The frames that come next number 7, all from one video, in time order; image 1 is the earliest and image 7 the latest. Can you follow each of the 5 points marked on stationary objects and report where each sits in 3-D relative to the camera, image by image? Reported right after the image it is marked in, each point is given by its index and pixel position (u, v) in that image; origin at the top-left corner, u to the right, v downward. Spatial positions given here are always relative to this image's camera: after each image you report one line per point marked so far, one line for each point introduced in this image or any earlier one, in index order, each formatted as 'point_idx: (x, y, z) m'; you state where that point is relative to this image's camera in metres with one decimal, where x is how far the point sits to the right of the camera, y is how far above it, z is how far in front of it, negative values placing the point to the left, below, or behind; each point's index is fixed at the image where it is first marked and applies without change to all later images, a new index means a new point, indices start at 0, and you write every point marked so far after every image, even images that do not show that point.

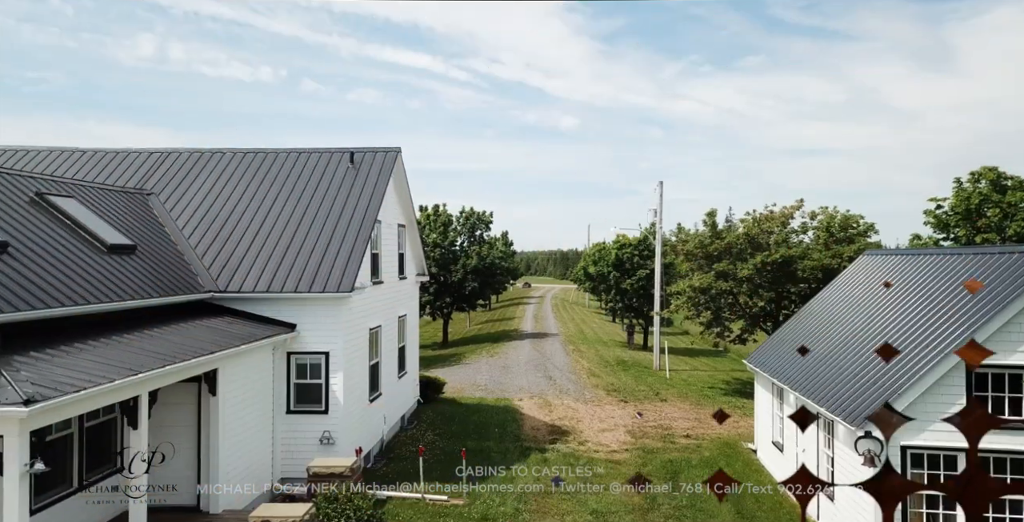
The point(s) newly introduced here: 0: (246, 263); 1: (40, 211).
0: (-5.1, 0.0, +13.1) m
1: (-7.4, +0.8, +10.7) m
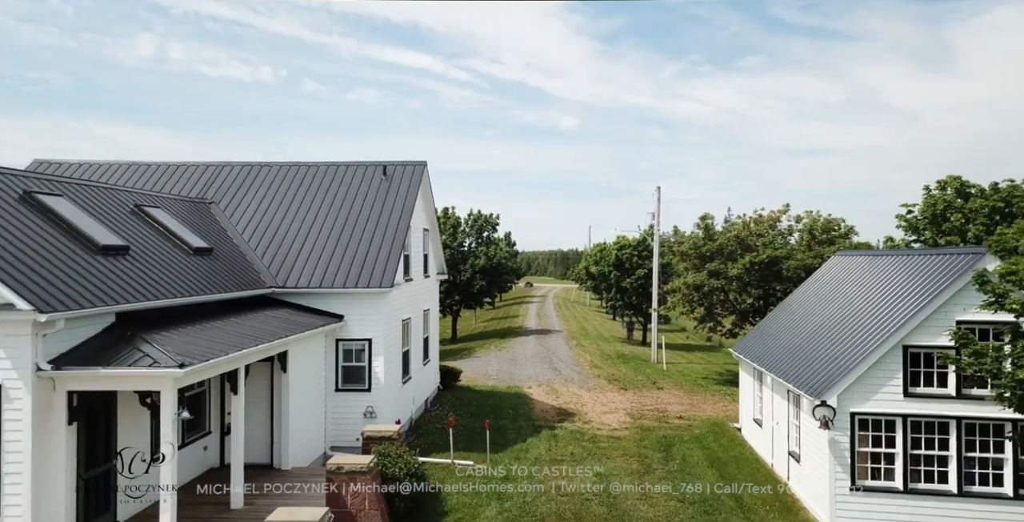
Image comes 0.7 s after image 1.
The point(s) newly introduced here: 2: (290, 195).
0: (-4.8, 0.0, +15.3) m
1: (-7.1, +0.8, +12.8) m
2: (-5.7, +1.6, +17.3) m
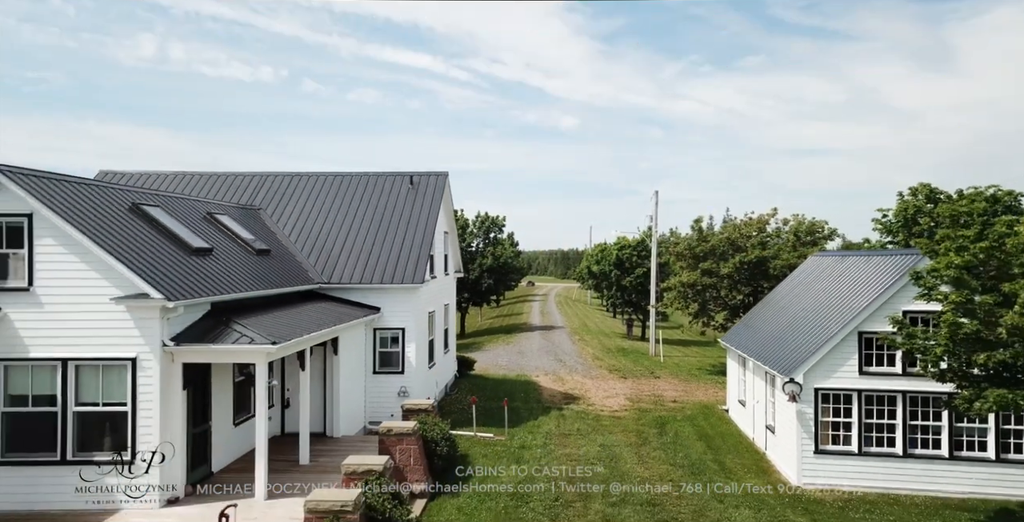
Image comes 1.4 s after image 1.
0: (-4.4, 0.0, +17.5) m
1: (-6.7, +0.8, +15.1) m
2: (-5.3, +1.6, +19.6) m
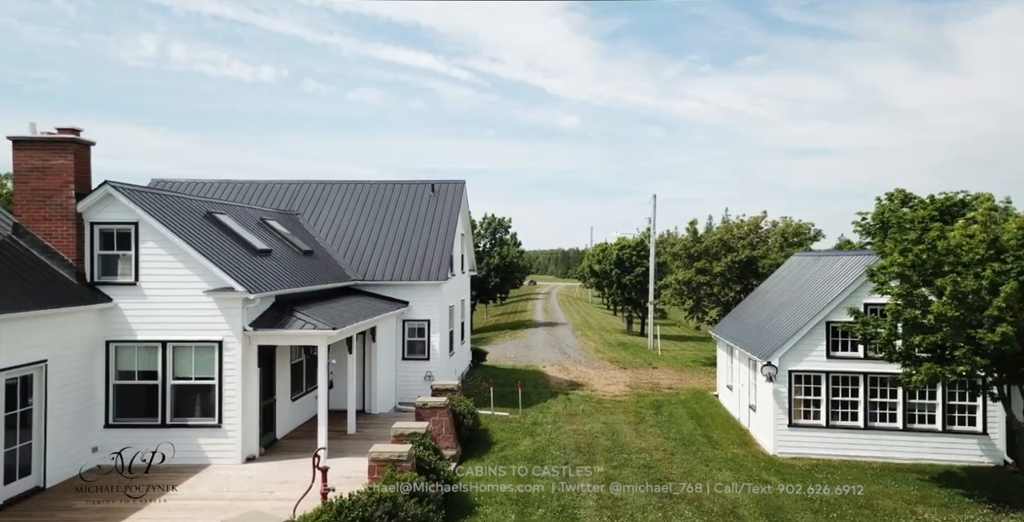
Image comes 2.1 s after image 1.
0: (-4.0, 0.0, +19.8) m
1: (-6.3, +0.8, +17.3) m
2: (-5.0, +1.7, +21.8) m
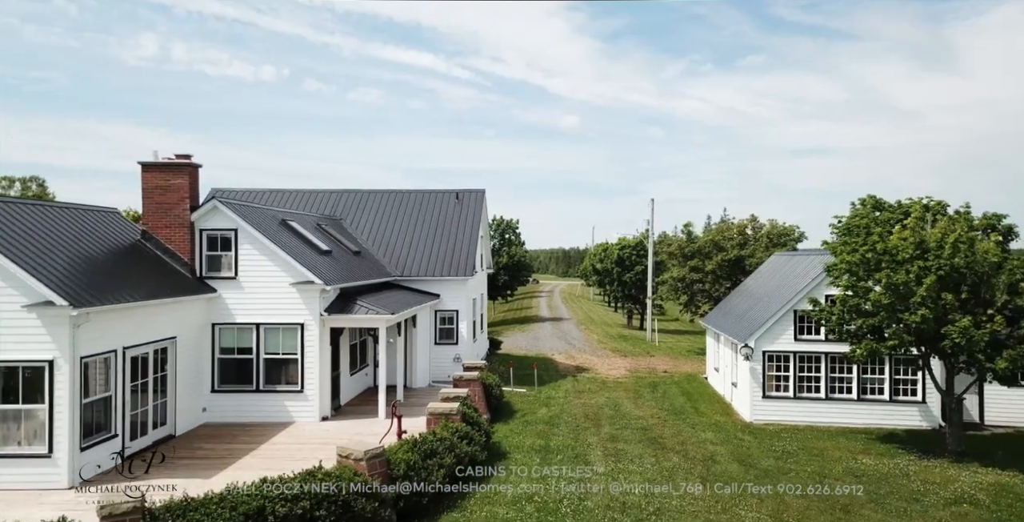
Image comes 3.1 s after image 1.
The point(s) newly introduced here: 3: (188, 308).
0: (-3.5, +0.1, +23.0) m
1: (-5.8, +0.9, +20.5) m
2: (-4.4, +1.7, +25.0) m
3: (-7.2, -1.0, +15.0) m
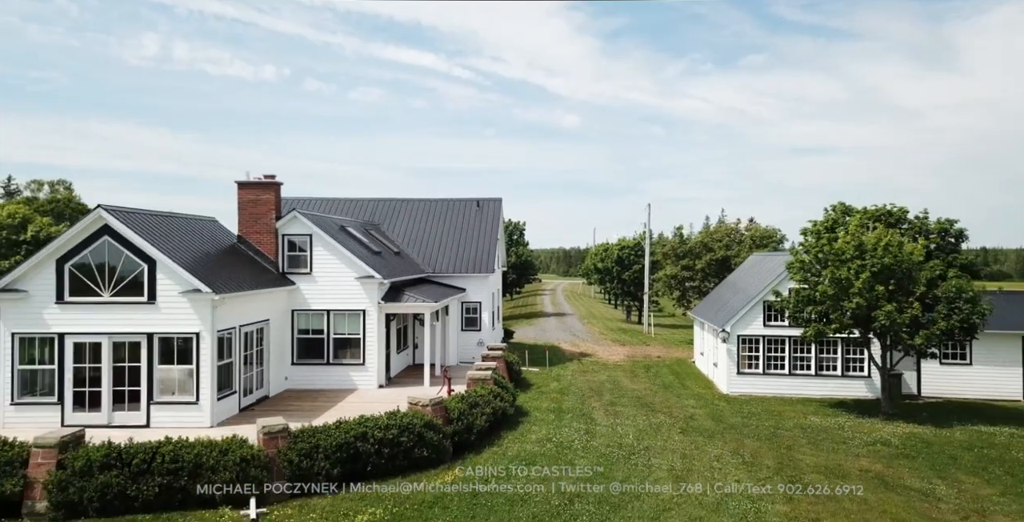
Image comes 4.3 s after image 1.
0: (-2.9, +0.1, +26.9) m
1: (-5.2, +0.9, +24.5) m
2: (-3.8, +1.7, +29.0) m
3: (-6.6, -1.0, +19.0) m
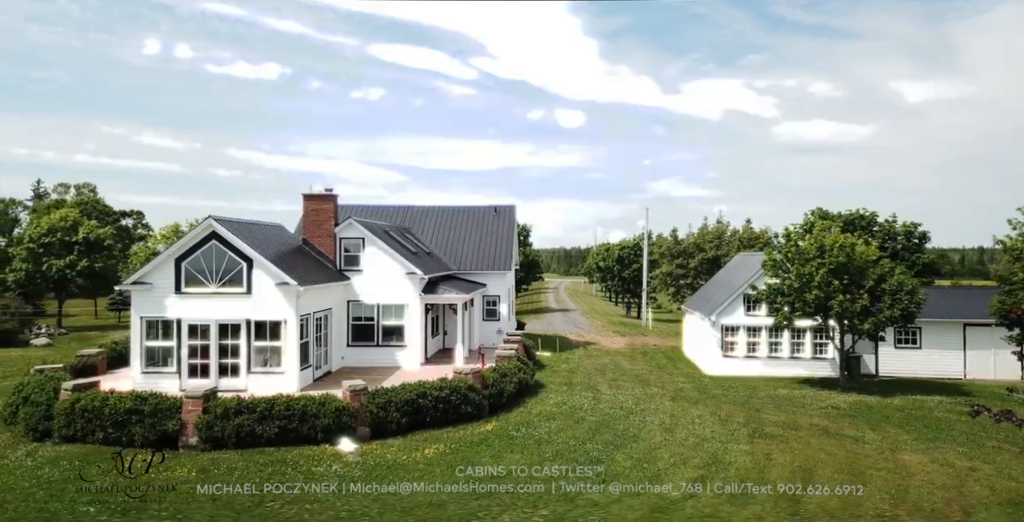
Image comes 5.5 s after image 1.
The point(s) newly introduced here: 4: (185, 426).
0: (-2.2, +0.1, +30.8) m
1: (-4.6, +0.9, +28.4) m
2: (-3.2, +1.8, +32.9) m
3: (-6.0, -1.0, +22.9) m
4: (-7.3, -3.7, +15.1) m
